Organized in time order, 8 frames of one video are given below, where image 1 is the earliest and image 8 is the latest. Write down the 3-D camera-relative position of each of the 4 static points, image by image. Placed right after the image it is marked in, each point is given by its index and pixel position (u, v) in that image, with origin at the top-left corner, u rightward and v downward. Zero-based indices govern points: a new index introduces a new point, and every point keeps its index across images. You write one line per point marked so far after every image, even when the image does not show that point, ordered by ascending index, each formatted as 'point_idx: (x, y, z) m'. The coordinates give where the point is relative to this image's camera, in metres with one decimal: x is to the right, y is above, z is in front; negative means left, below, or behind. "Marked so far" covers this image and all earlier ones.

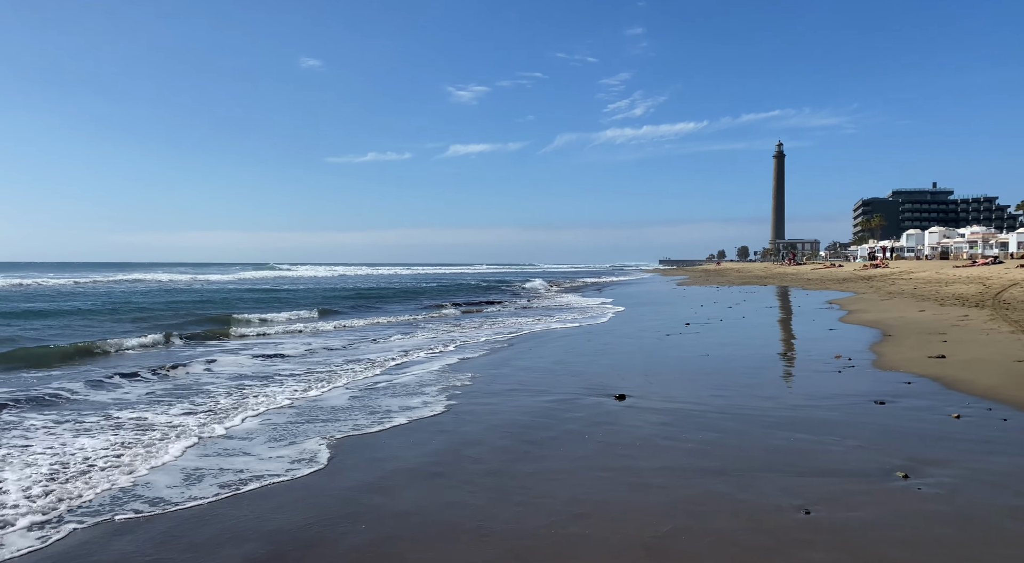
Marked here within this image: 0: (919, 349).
0: (+6.4, -1.0, +11.5) m
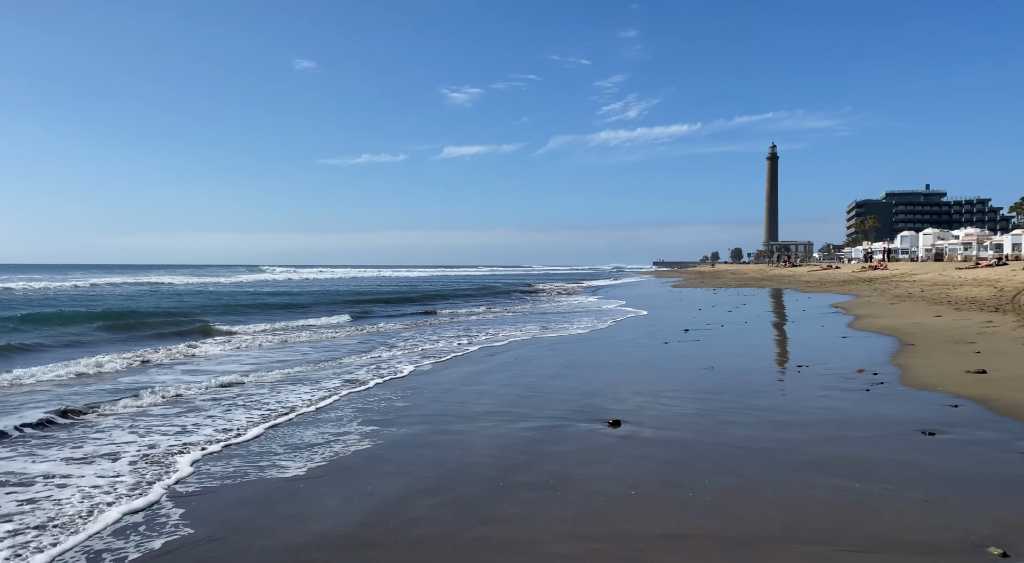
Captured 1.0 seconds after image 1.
0: (+6.1, -1.1, +10.2) m
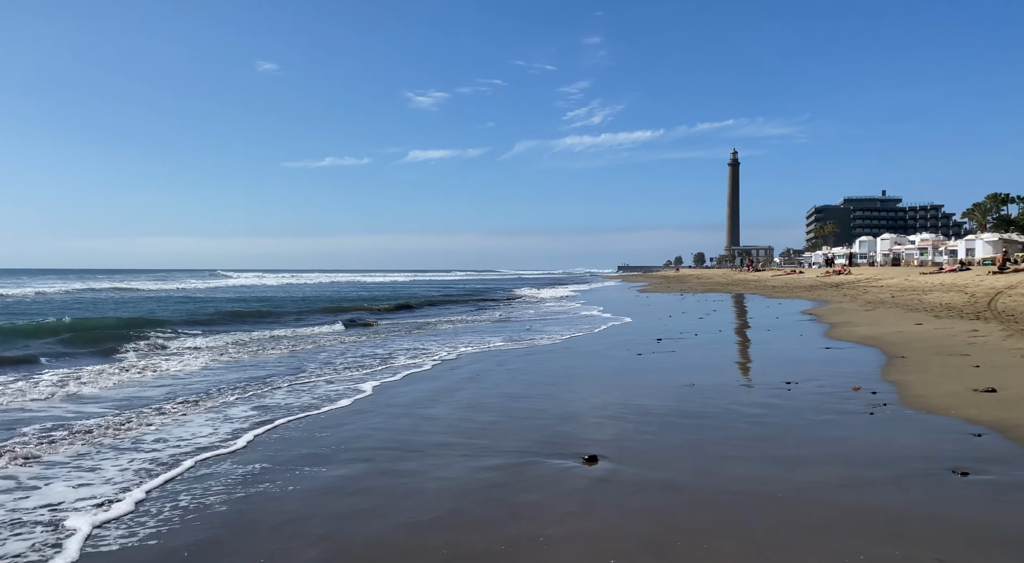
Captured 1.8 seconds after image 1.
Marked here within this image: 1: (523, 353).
0: (+5.6, -1.2, +9.3) m
1: (+0.2, -1.4, +14.2) m
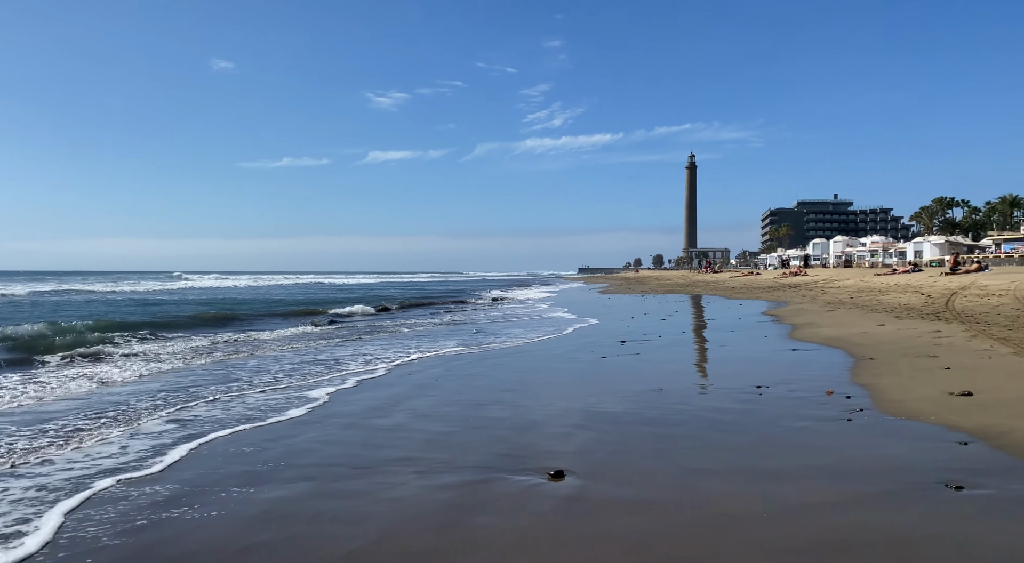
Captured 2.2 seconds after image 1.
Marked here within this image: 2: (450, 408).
0: (+5.1, -1.2, +9.1) m
1: (-0.5, -1.4, +13.7) m
2: (-0.7, -1.5, +8.8) m
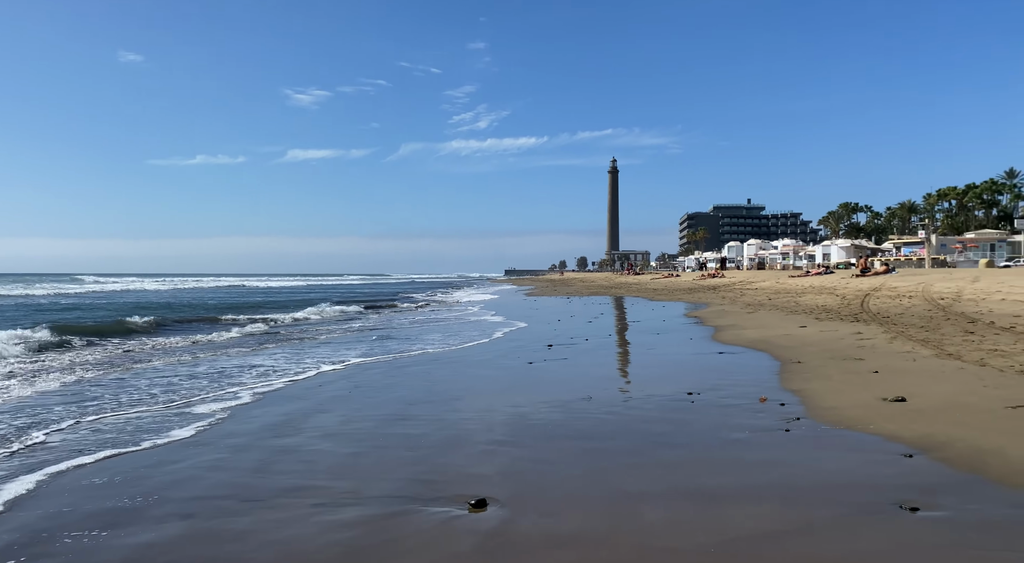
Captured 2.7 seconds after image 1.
0: (+4.2, -1.2, +8.9) m
1: (-1.9, -1.4, +12.9) m
2: (-1.6, -1.5, +8.0) m
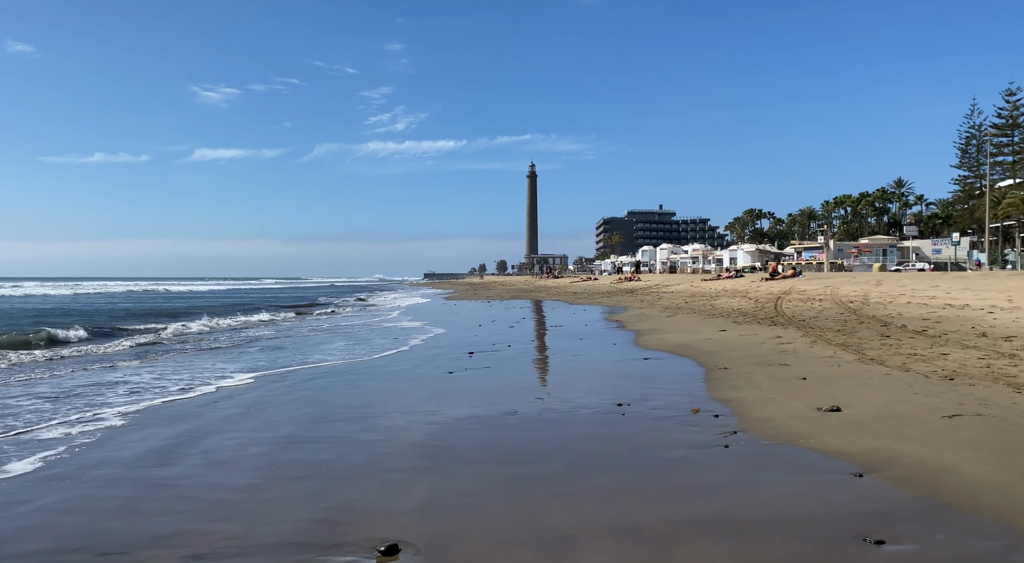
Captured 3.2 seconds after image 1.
0: (+3.3, -1.3, +8.6) m
1: (-3.2, -1.5, +11.9) m
2: (-2.4, -1.6, +7.1) m
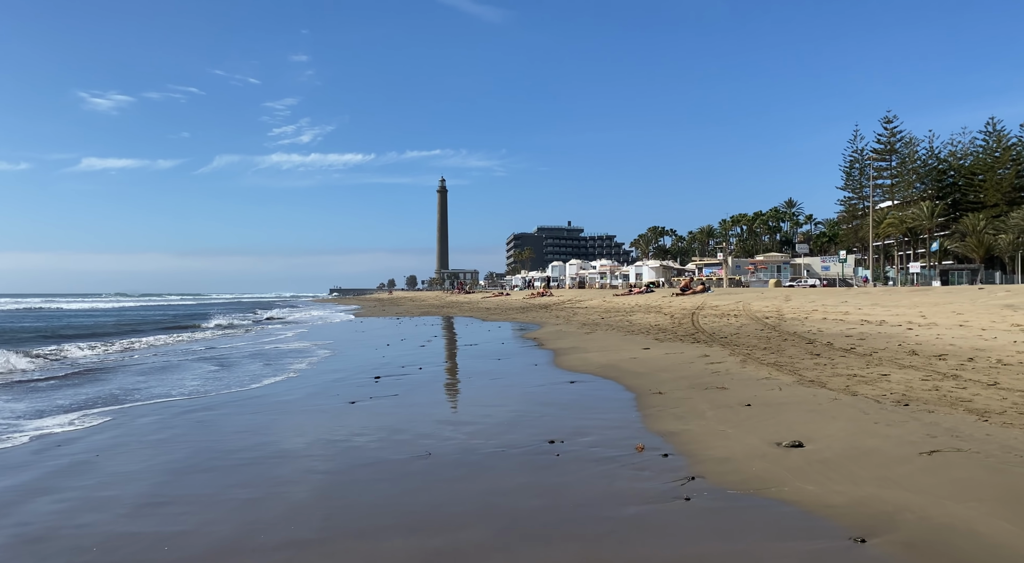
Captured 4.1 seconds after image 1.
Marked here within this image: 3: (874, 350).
0: (+2.4, -1.5, +7.6) m
1: (-4.4, -1.8, +10.1) m
2: (-3.0, -1.7, +5.5) m
3: (+6.3, -1.2, +13.0) m
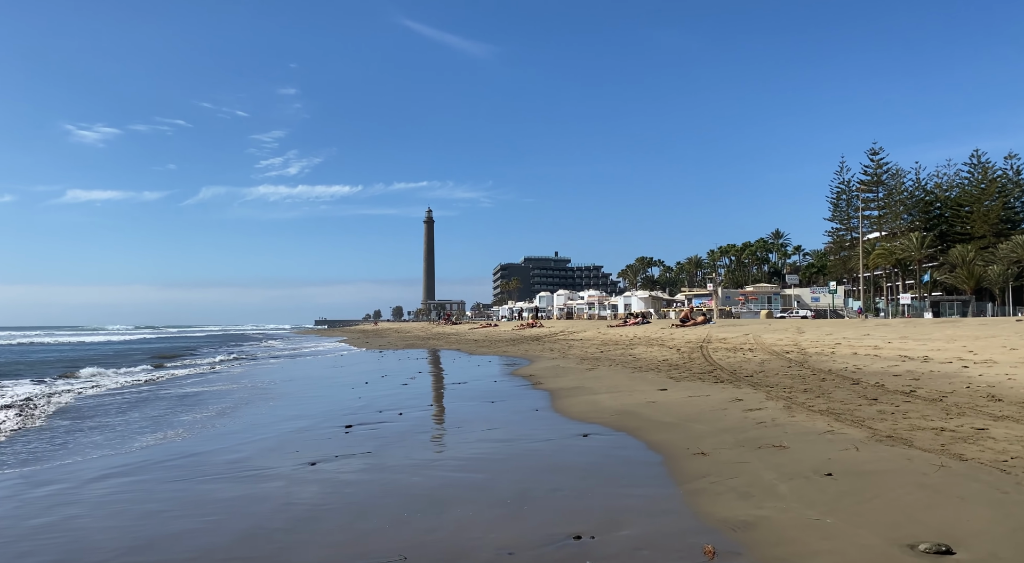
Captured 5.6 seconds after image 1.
0: (+2.5, -1.7, +5.5) m
1: (-4.4, -2.1, +7.8) m
2: (-2.9, -1.9, +3.2) m
3: (+6.3, -1.6, +10.9) m
